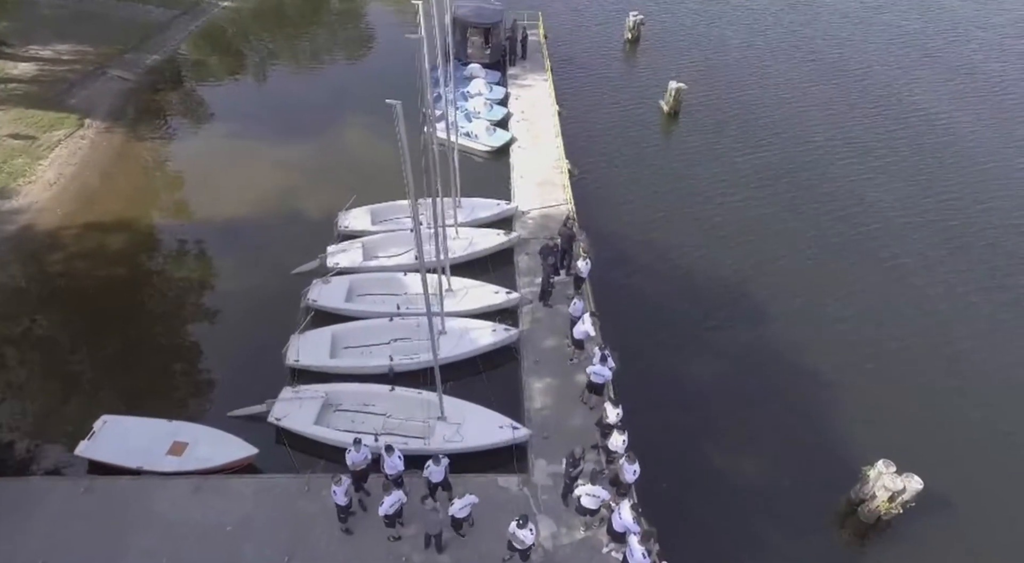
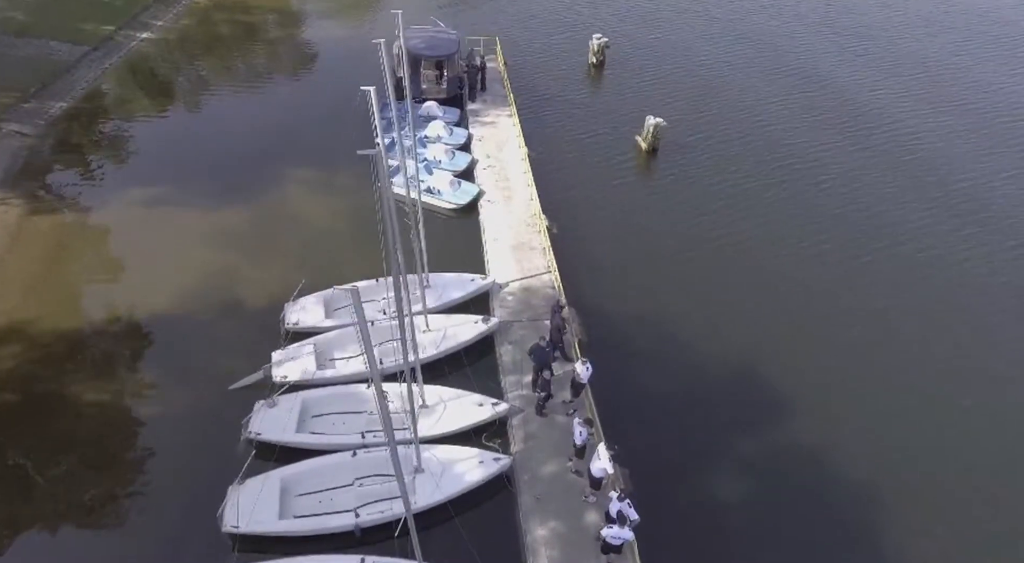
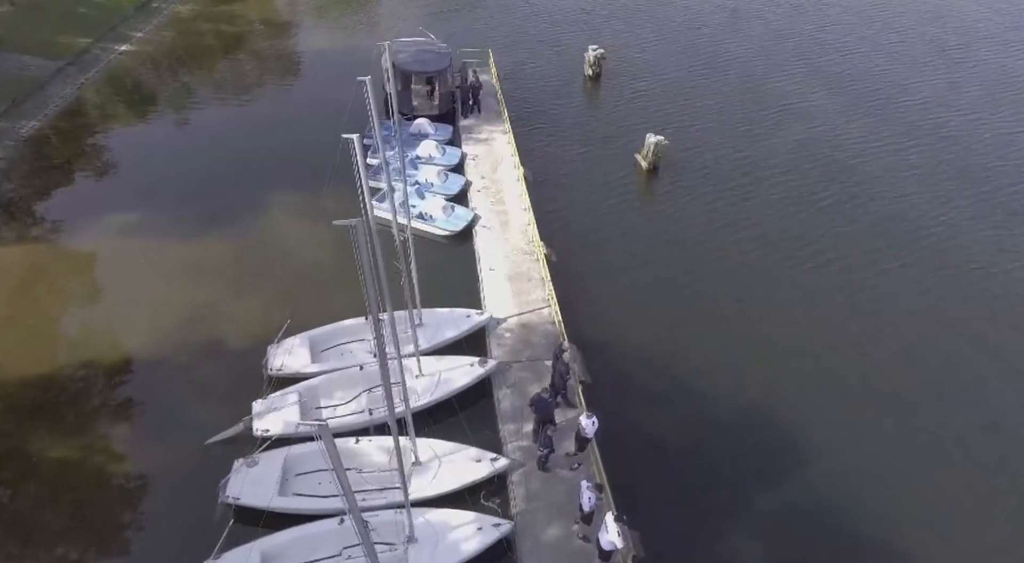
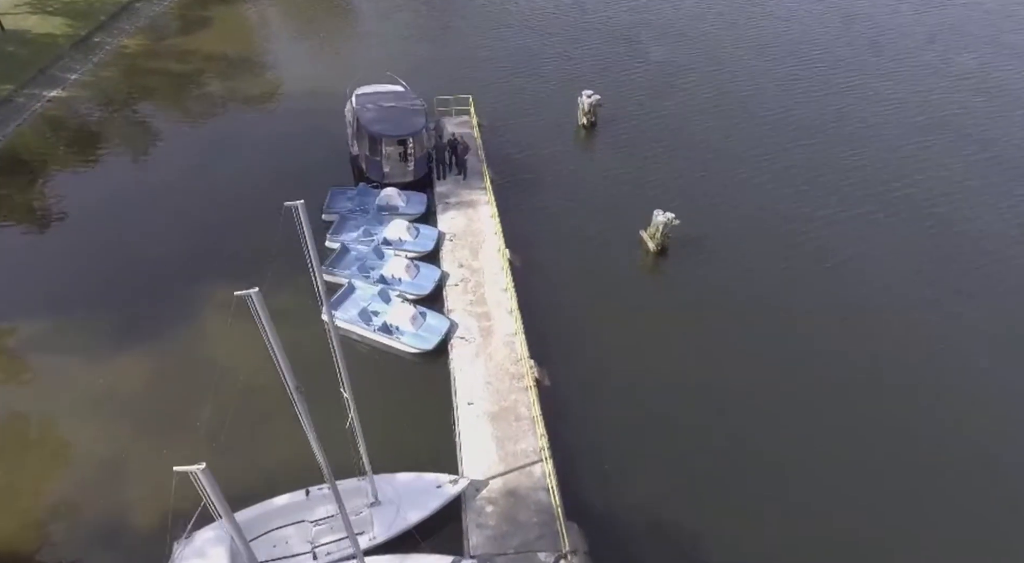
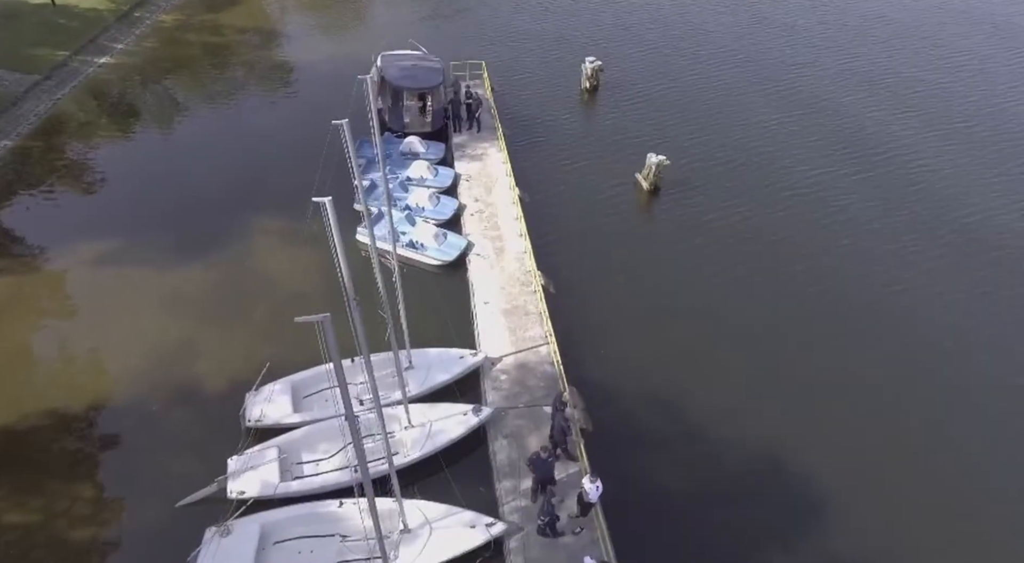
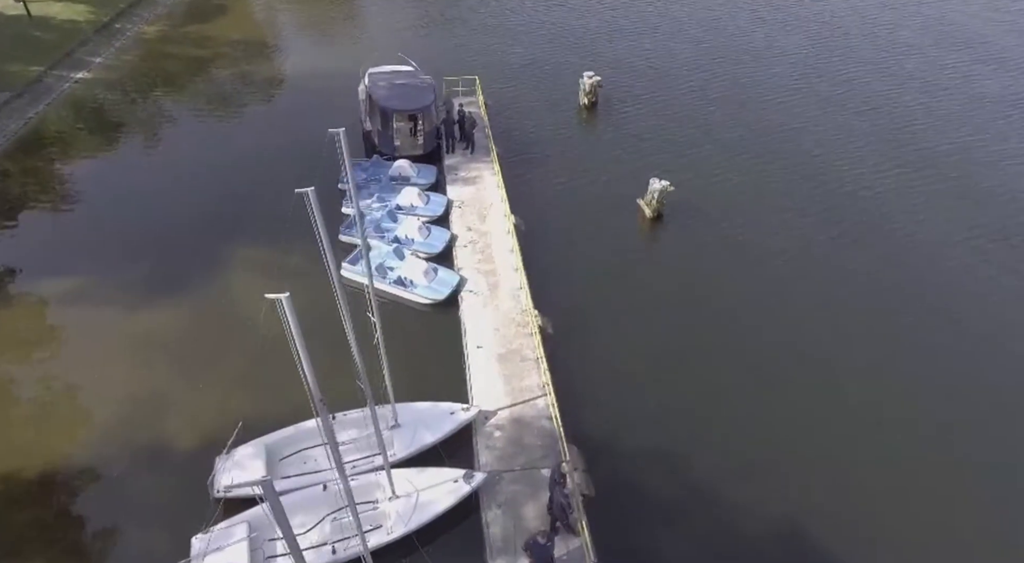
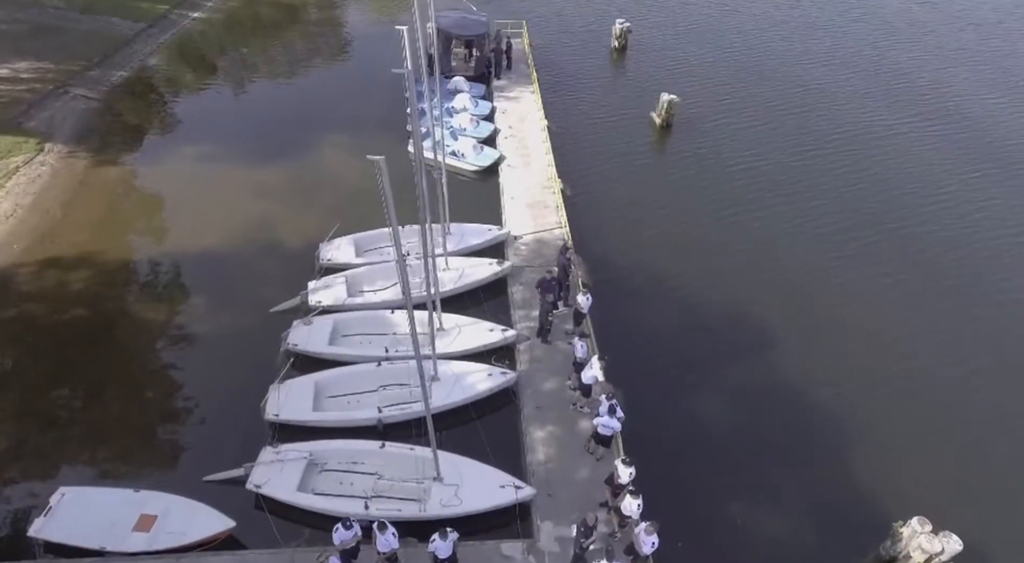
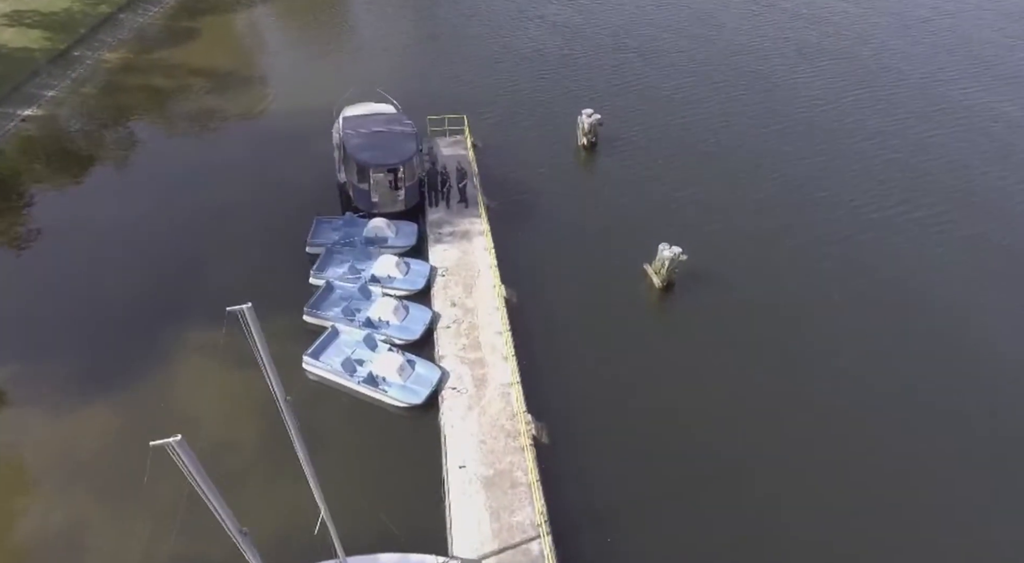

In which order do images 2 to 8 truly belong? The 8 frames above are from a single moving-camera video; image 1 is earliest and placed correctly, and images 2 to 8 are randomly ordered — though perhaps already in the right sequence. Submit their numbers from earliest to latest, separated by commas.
7, 2, 3, 5, 6, 4, 8
